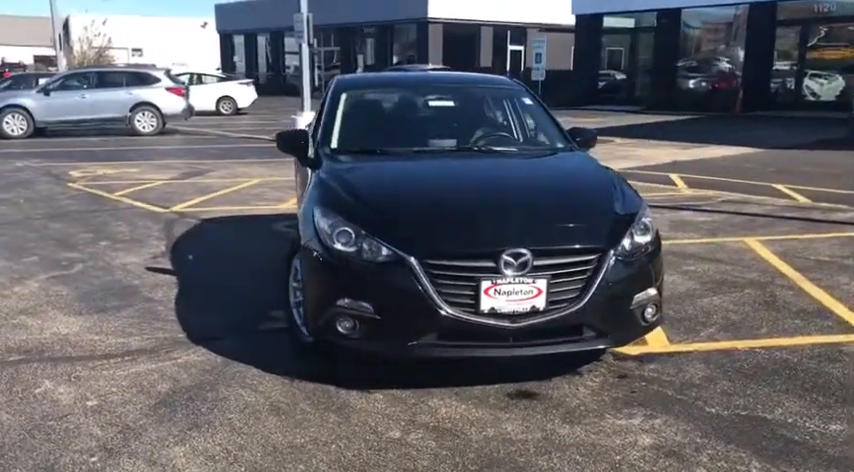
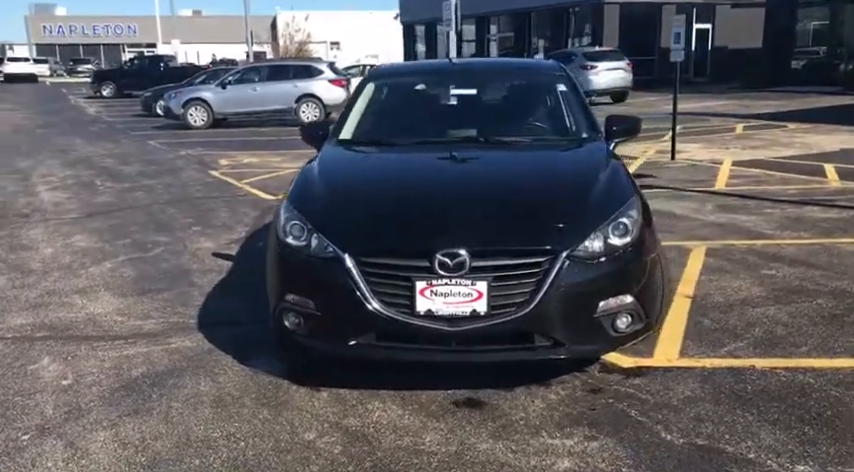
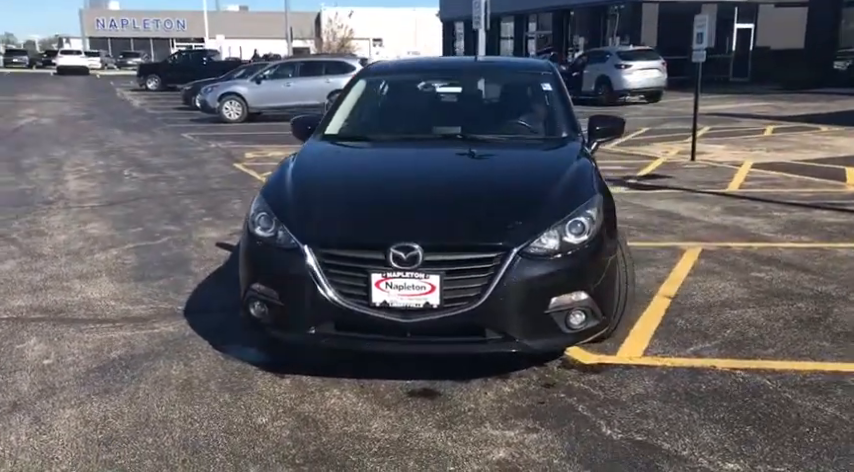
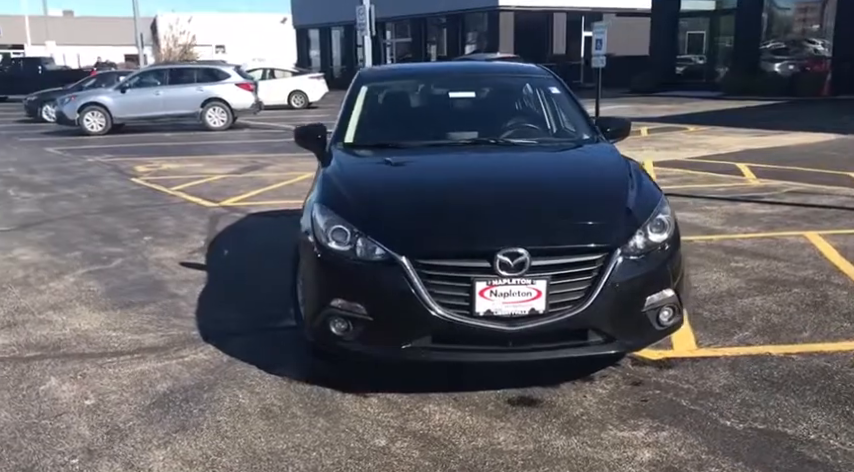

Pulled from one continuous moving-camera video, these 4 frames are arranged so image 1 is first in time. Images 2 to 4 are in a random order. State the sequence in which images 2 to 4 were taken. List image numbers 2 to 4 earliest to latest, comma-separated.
4, 2, 3
